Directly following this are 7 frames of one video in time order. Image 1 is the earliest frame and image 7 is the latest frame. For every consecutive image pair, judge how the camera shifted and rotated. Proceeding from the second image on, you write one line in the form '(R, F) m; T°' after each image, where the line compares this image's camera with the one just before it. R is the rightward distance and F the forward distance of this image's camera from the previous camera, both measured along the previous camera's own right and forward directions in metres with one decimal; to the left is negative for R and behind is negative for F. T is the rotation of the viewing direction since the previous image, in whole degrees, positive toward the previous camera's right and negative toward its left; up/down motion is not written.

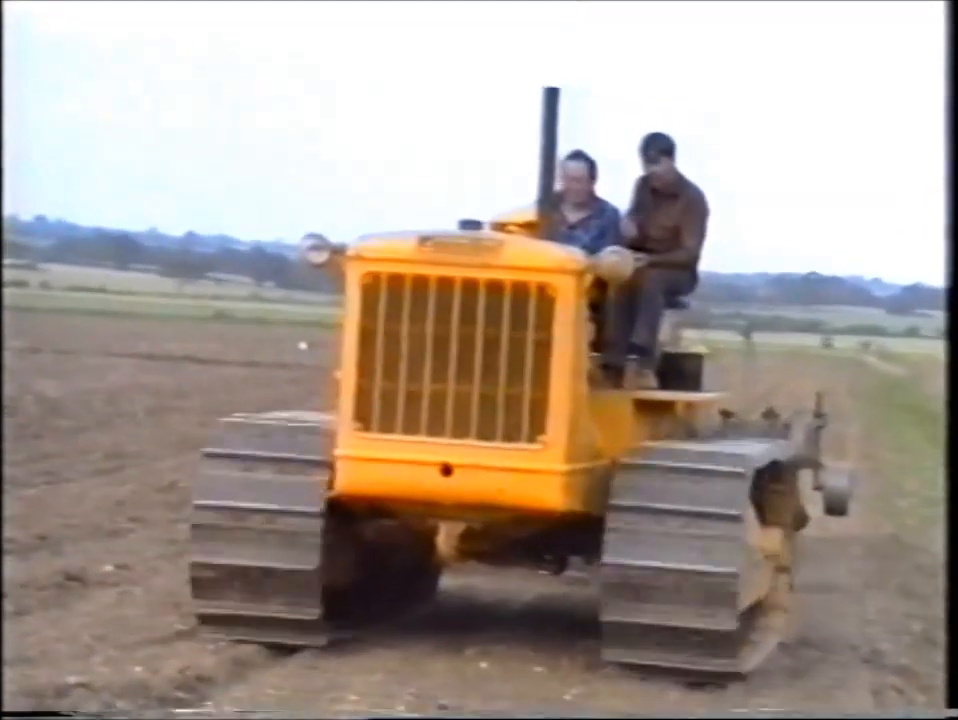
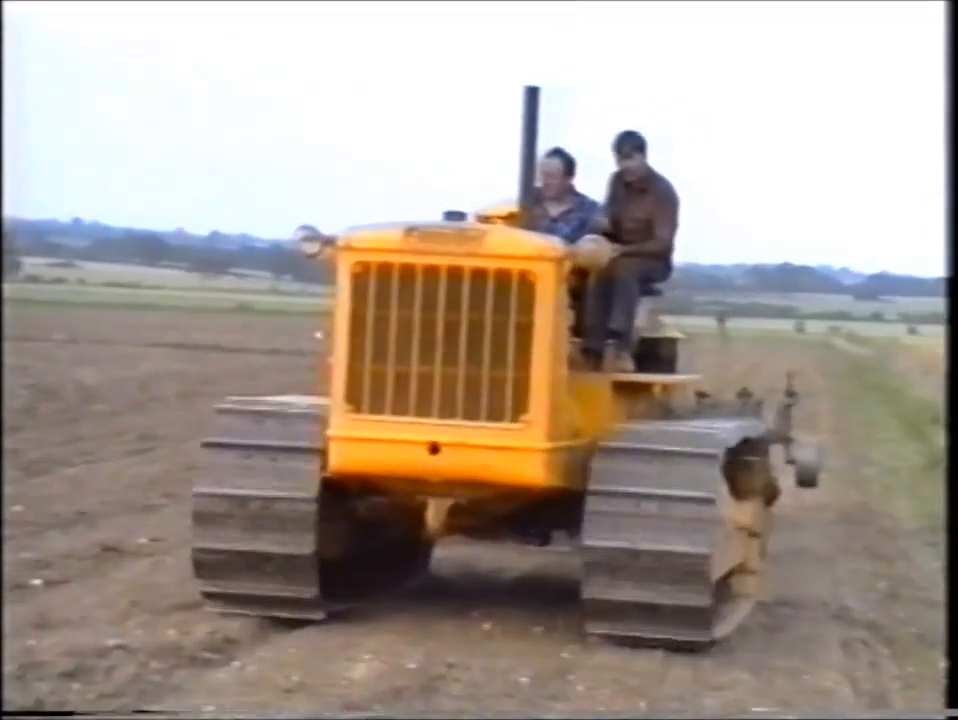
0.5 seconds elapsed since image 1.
(+0.2, -0.6) m; -2°
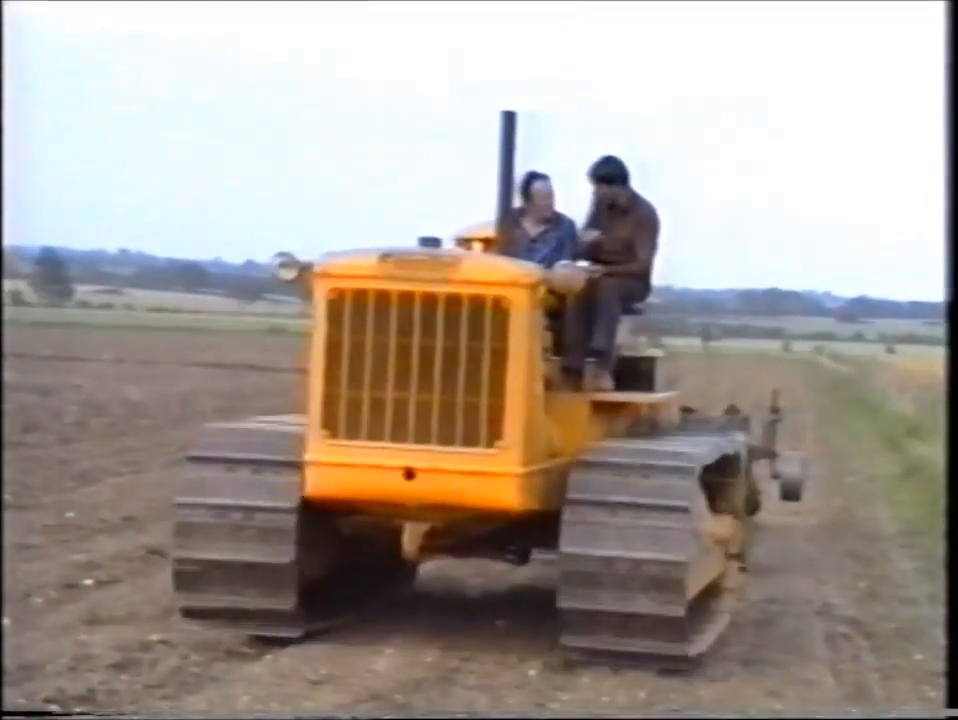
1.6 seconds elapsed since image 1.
(+0.1, -0.7) m; -1°
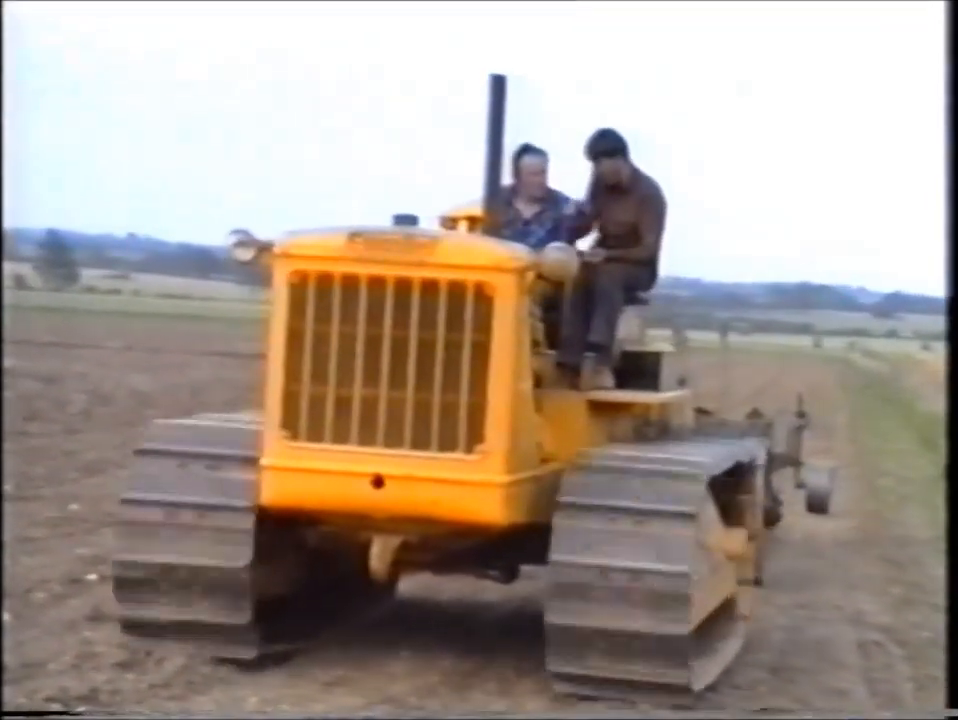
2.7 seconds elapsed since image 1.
(-0.1, +0.3) m; 0°
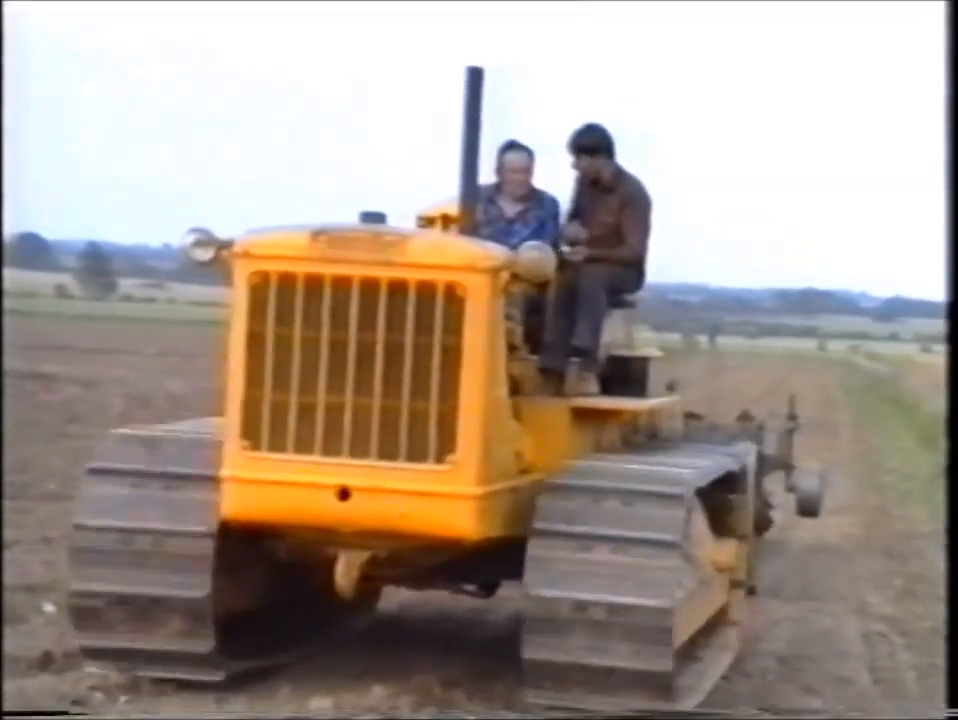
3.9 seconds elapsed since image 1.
(-0.1, -0.4) m; 0°
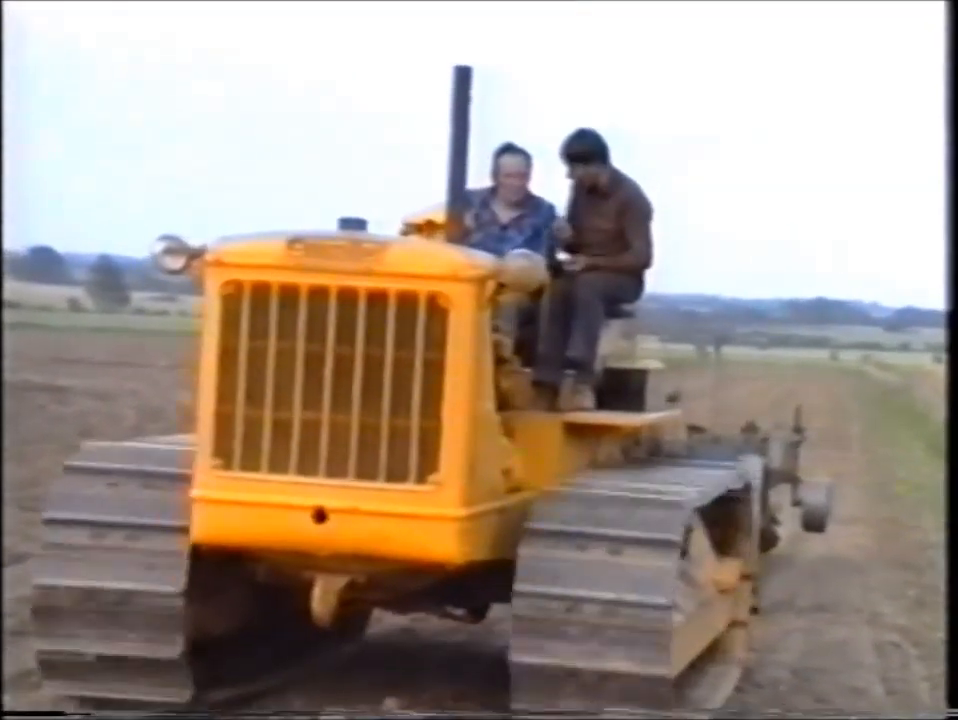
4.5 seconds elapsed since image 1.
(-0.1, 0.0) m; 0°
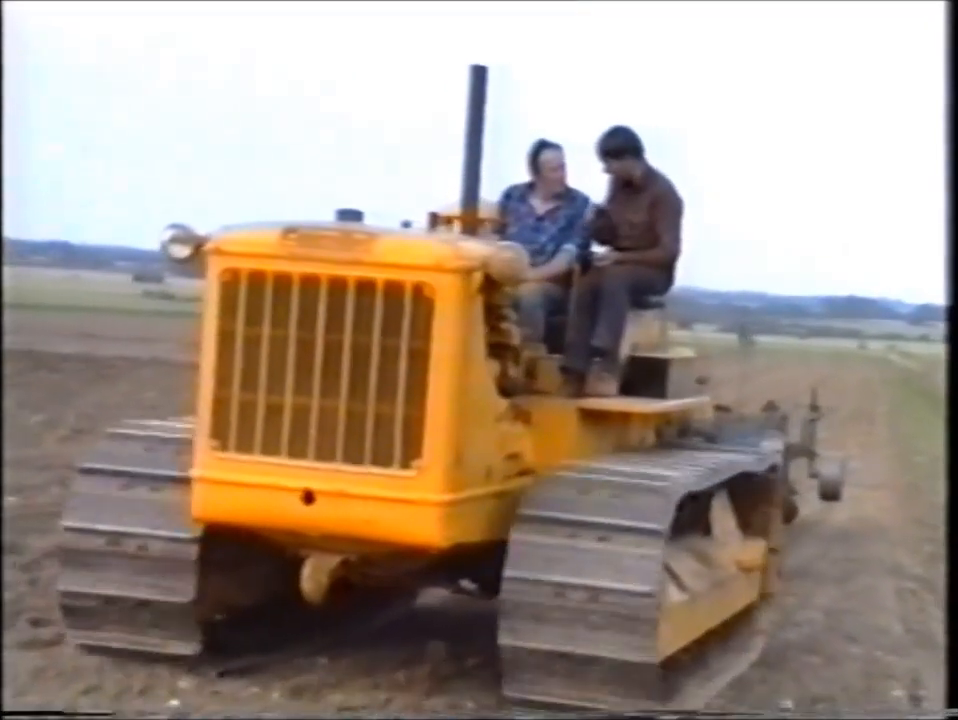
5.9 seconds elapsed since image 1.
(-0.4, -1.4) m; 0°
